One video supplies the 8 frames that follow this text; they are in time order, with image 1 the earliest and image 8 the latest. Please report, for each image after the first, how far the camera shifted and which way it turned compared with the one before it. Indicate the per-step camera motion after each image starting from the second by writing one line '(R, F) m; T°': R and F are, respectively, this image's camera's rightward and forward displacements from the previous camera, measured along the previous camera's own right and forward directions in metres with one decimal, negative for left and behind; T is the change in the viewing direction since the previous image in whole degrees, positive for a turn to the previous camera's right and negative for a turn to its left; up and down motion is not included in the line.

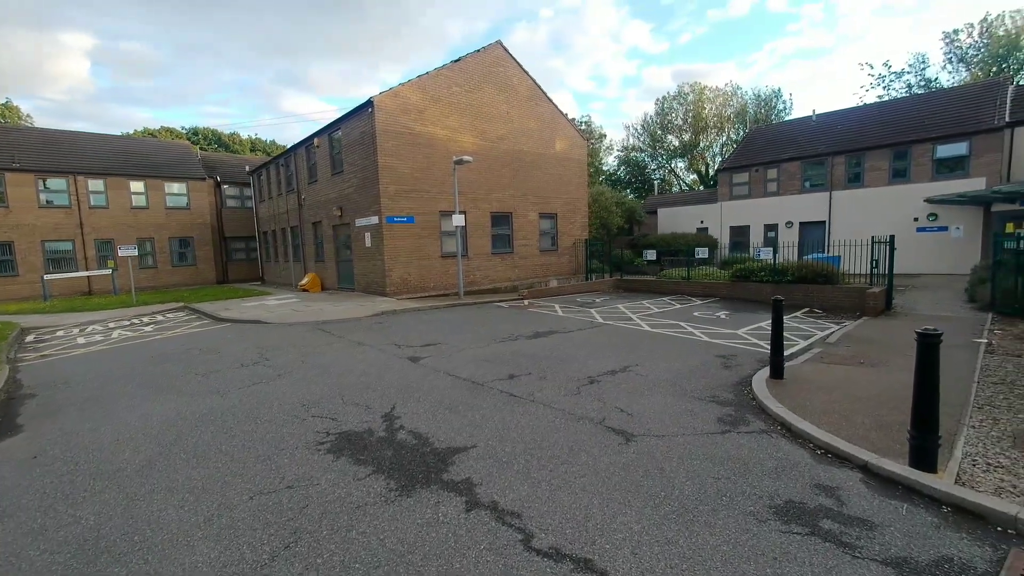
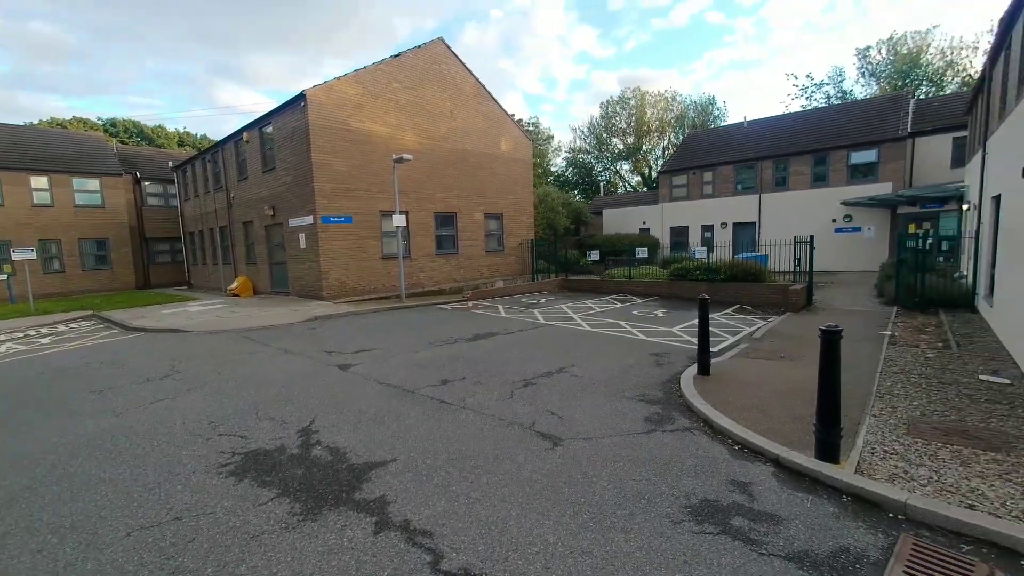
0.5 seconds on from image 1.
(+0.3, +0.1) m; +6°
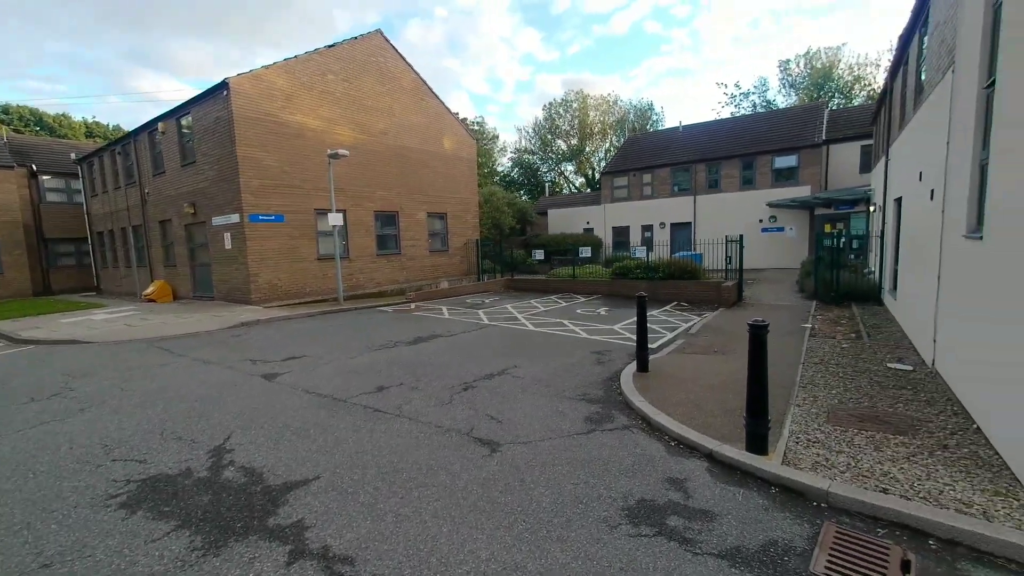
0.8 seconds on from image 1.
(+0.1, +0.2) m; +7°
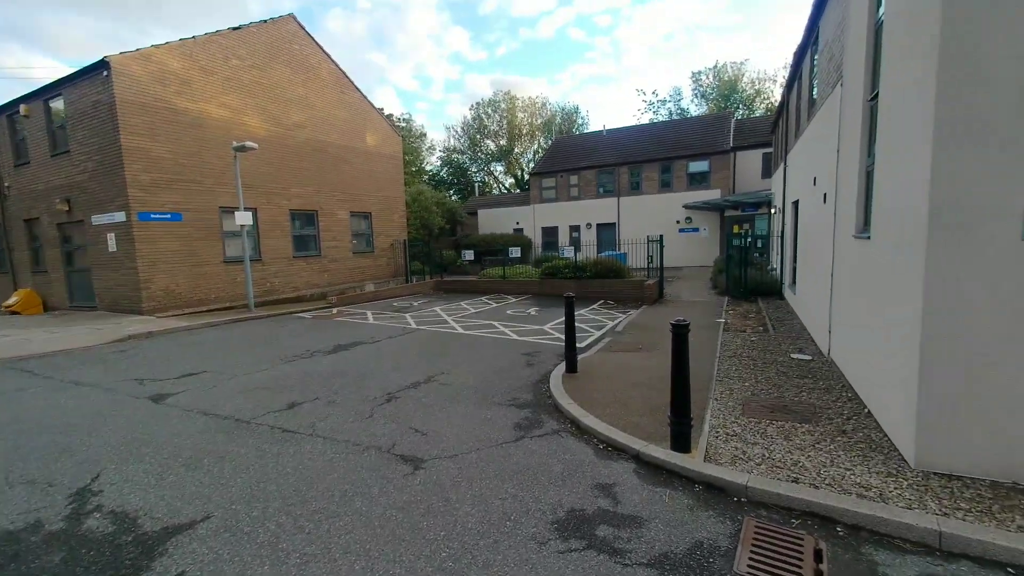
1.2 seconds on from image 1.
(+0.1, +0.2) m; +9°
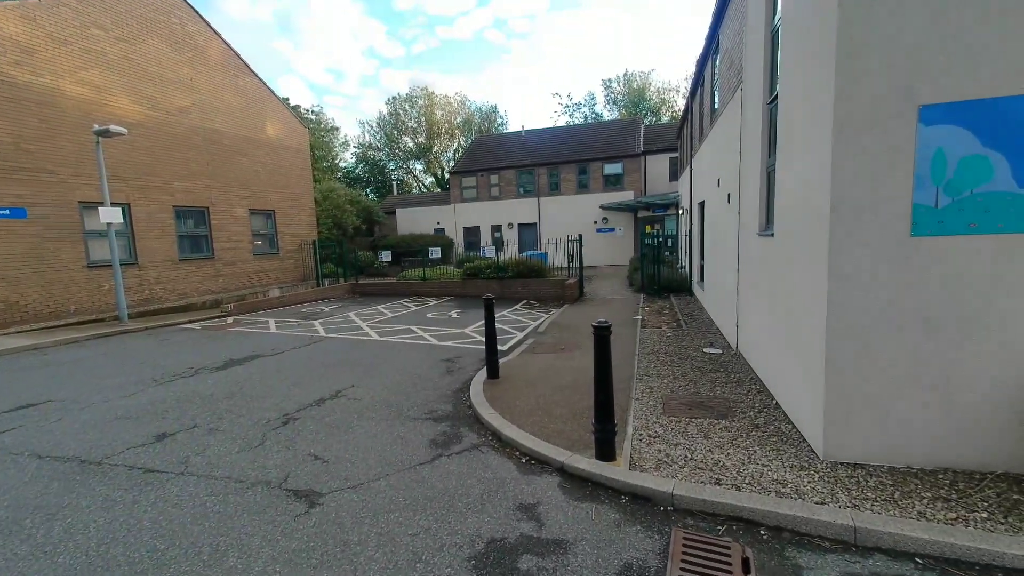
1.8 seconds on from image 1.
(+0.1, +0.4) m; +10°
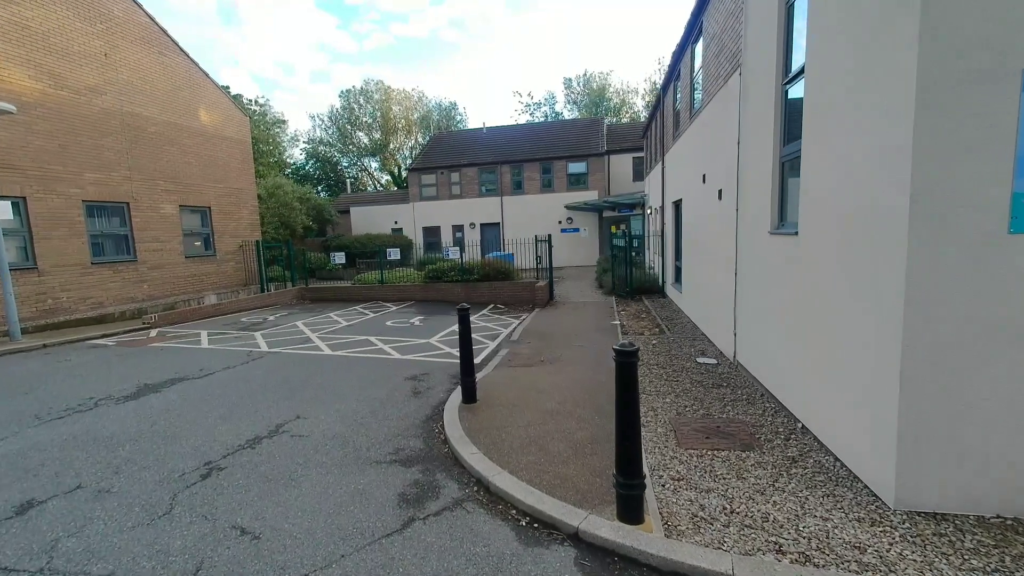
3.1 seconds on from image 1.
(-0.2, +0.9) m; +5°
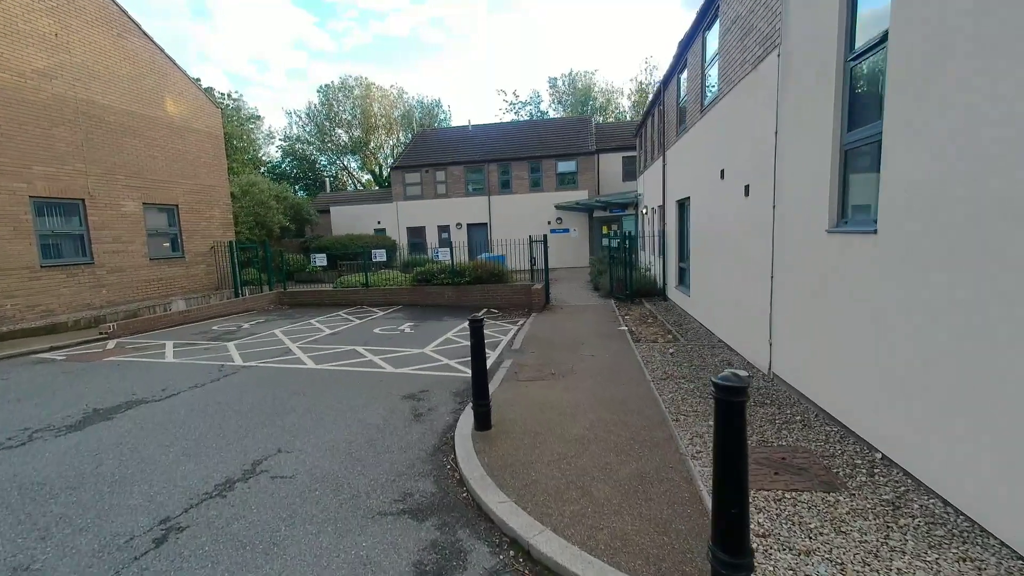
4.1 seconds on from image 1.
(-0.4, +0.7) m; +2°
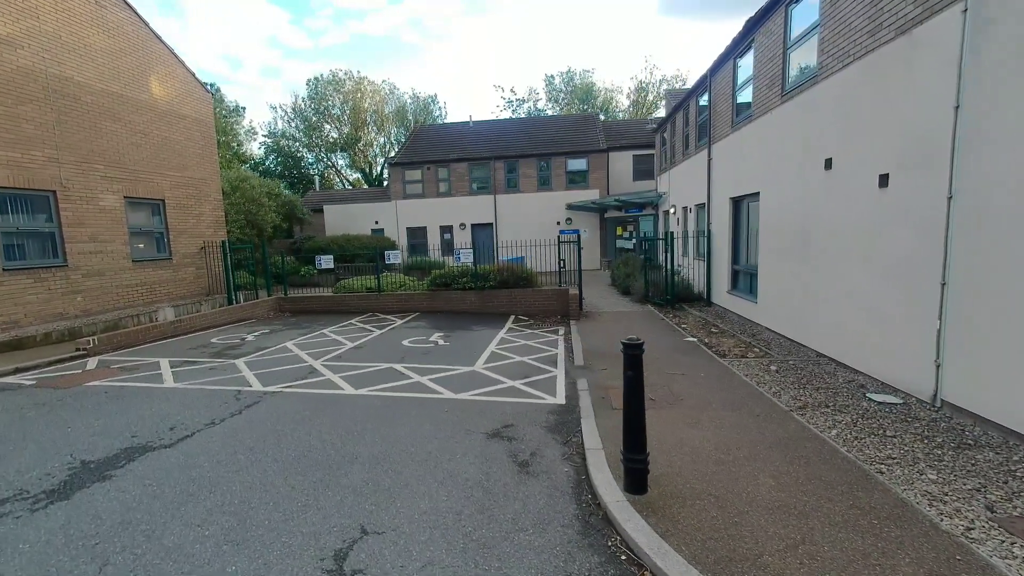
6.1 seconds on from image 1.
(-1.4, +1.2) m; +2°
